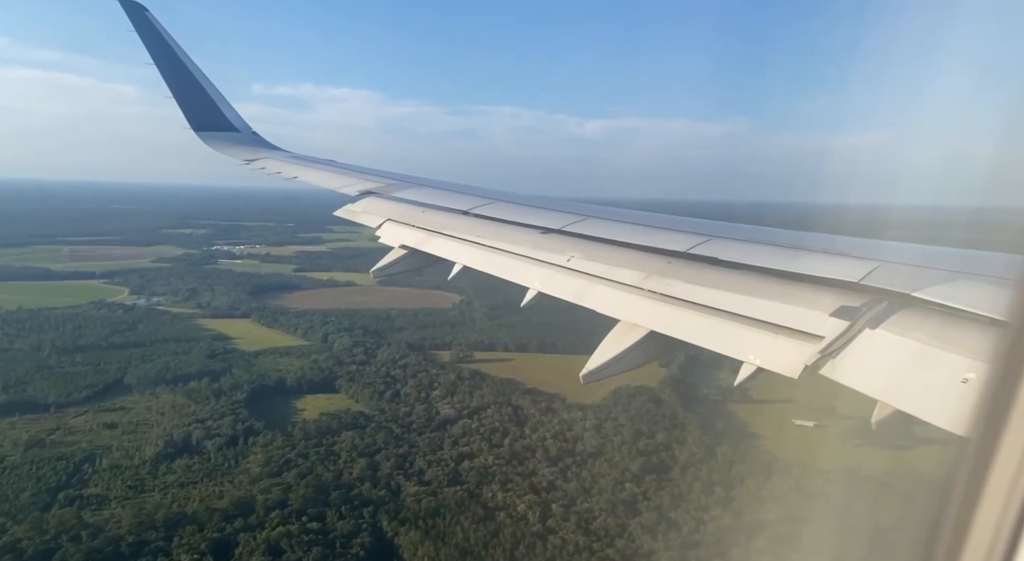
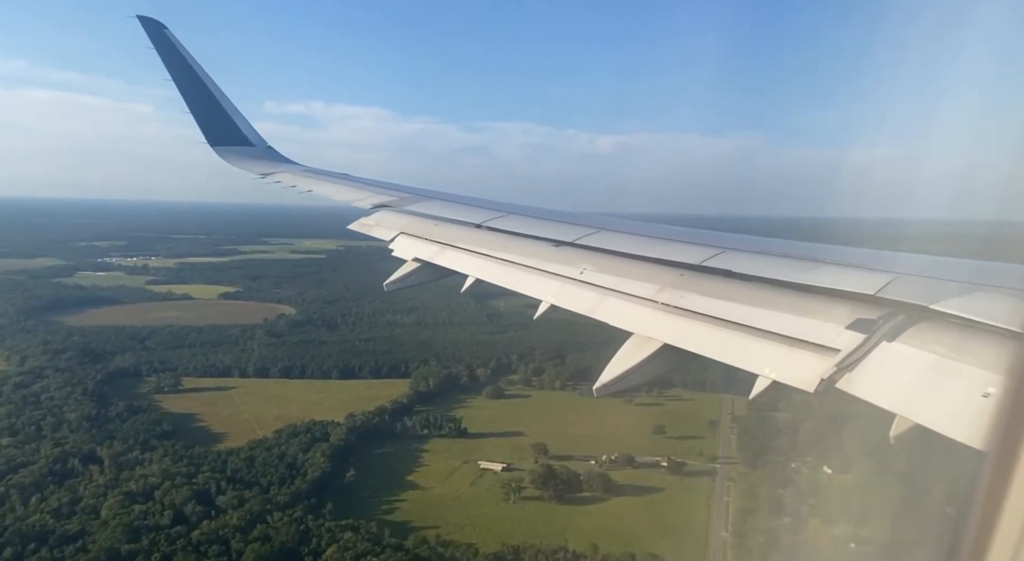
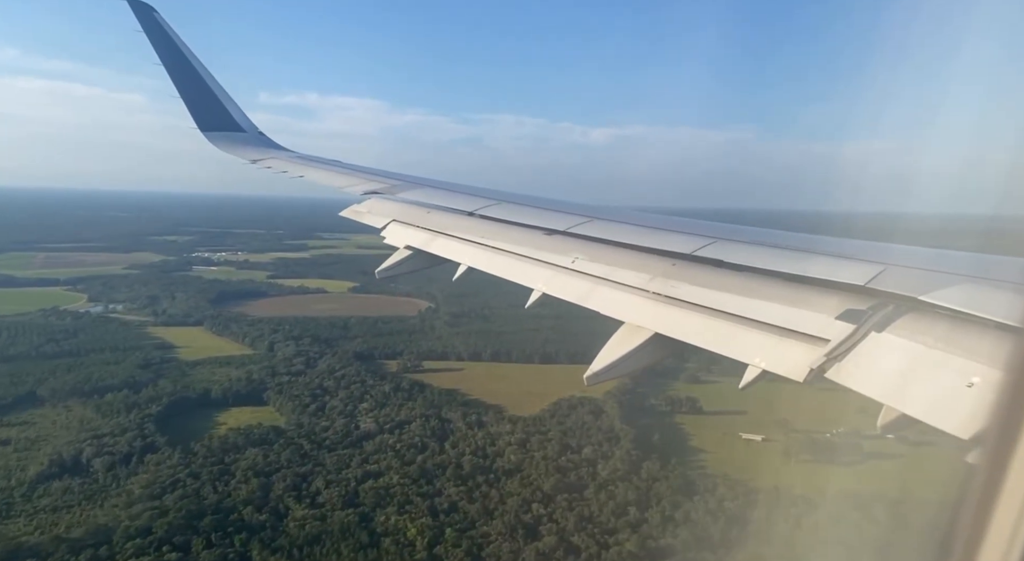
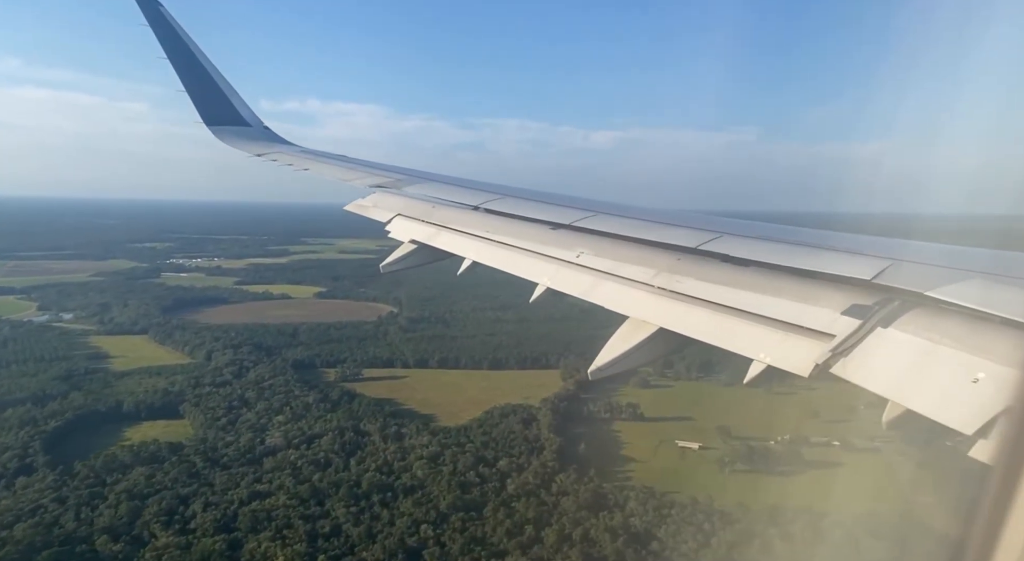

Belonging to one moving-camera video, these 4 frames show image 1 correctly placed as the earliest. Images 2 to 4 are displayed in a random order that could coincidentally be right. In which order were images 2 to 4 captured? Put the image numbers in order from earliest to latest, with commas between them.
3, 4, 2
